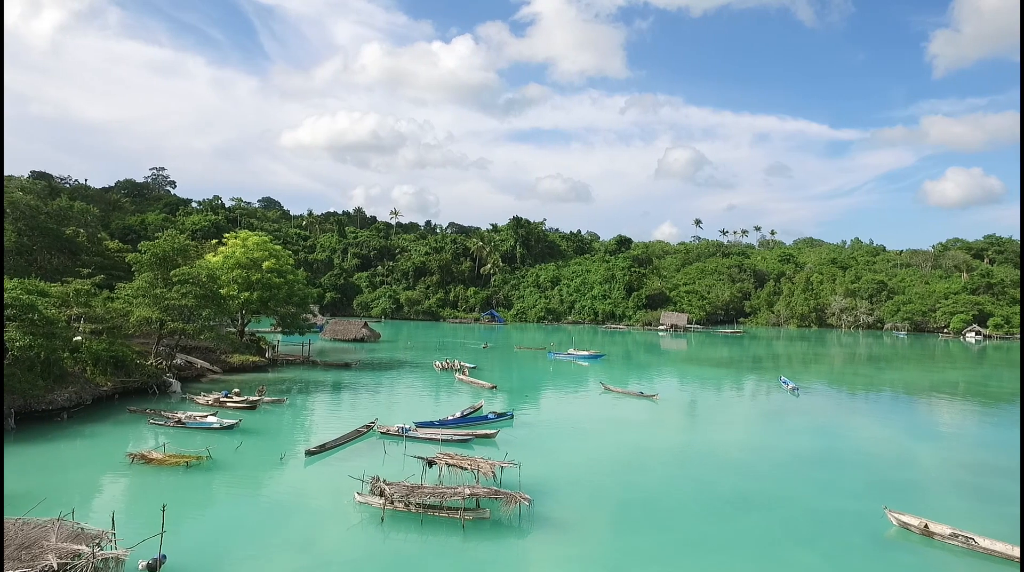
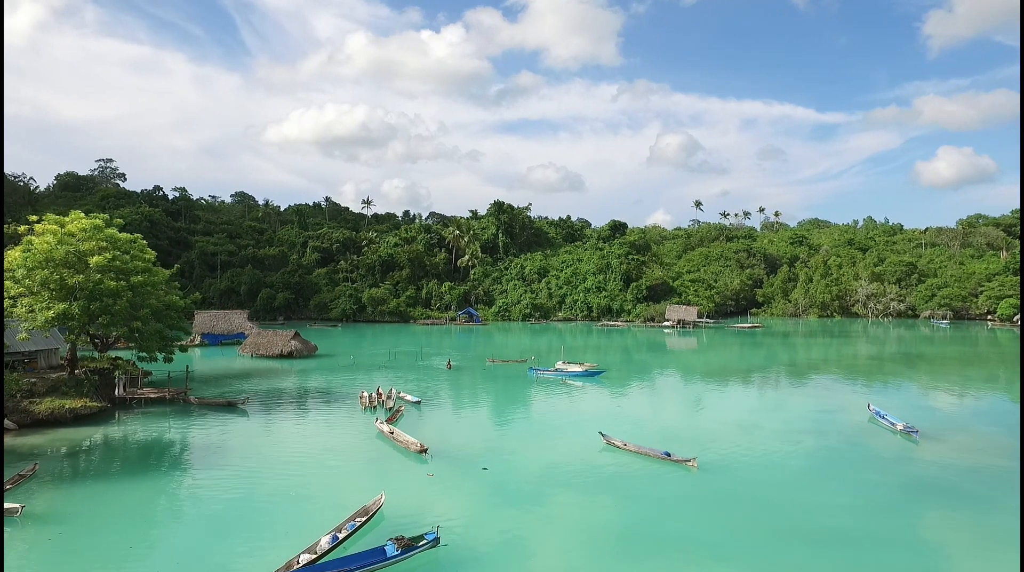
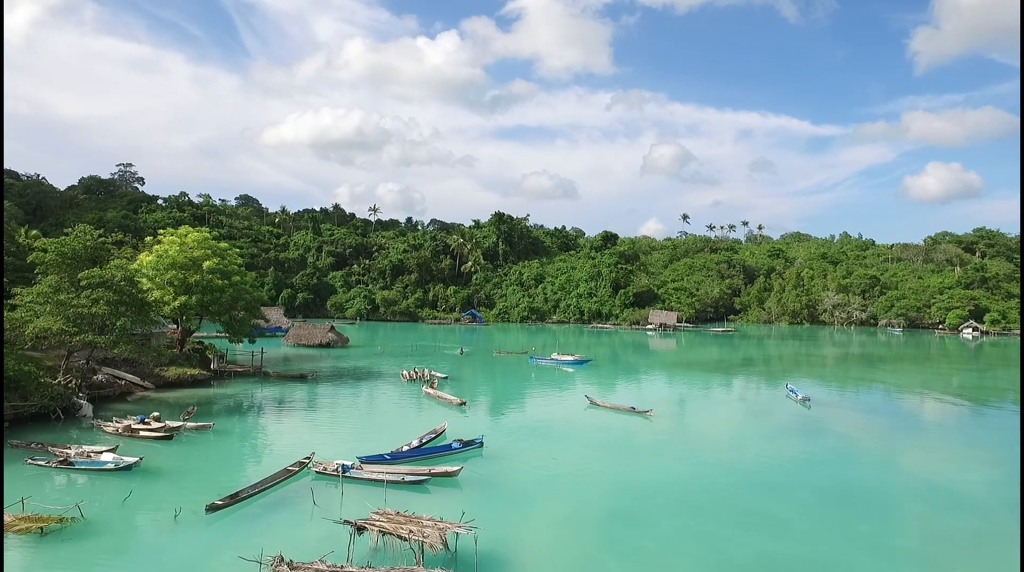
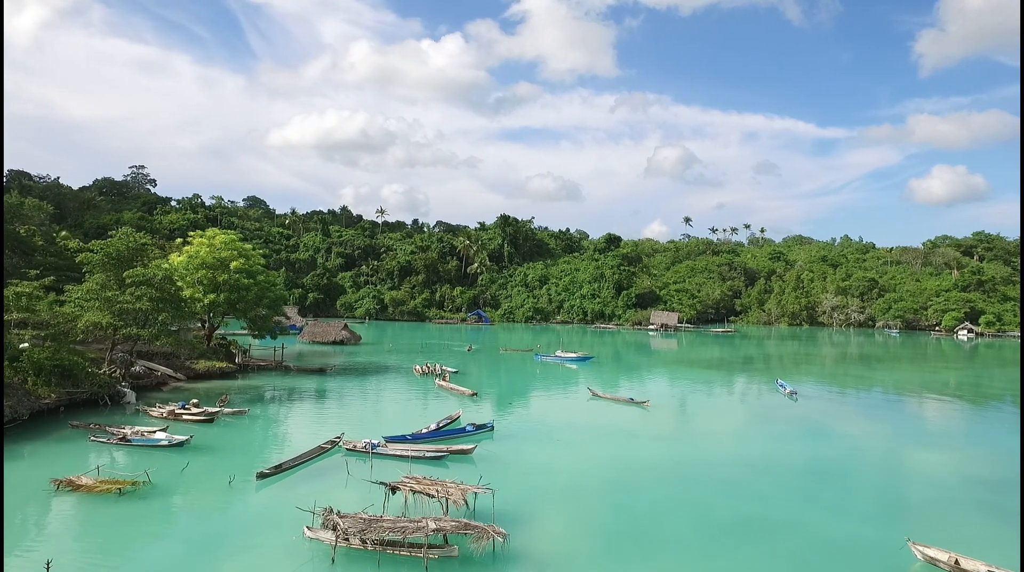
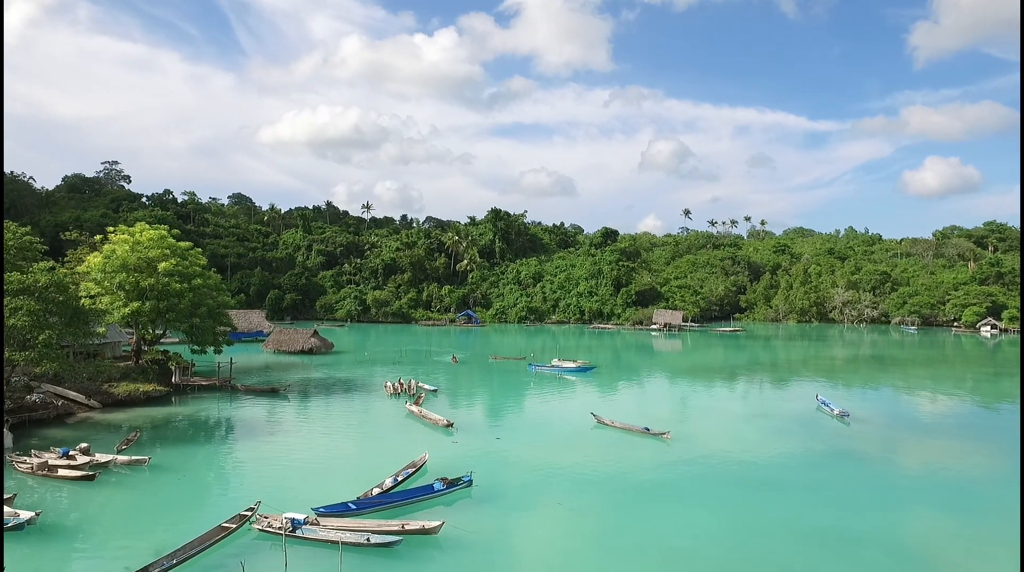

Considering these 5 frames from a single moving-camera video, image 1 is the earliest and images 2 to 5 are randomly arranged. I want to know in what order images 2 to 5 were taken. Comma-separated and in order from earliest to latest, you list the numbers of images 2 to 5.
4, 3, 5, 2
